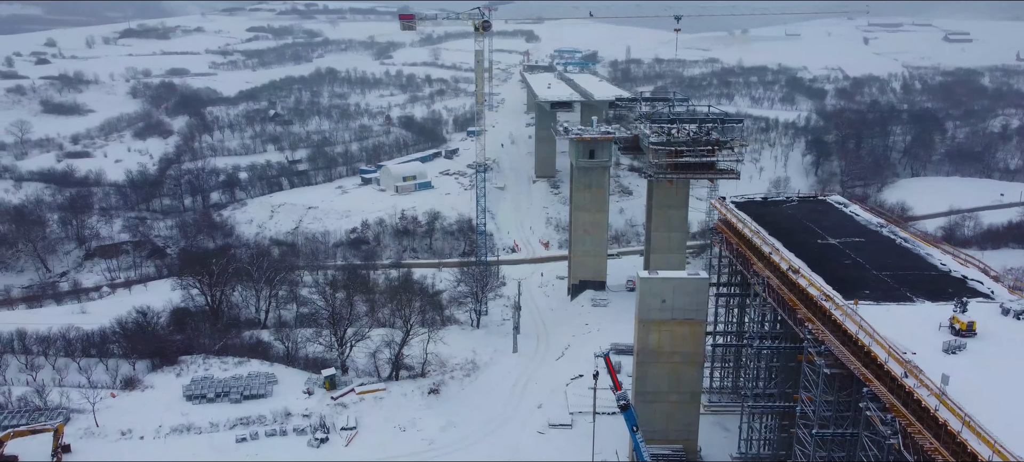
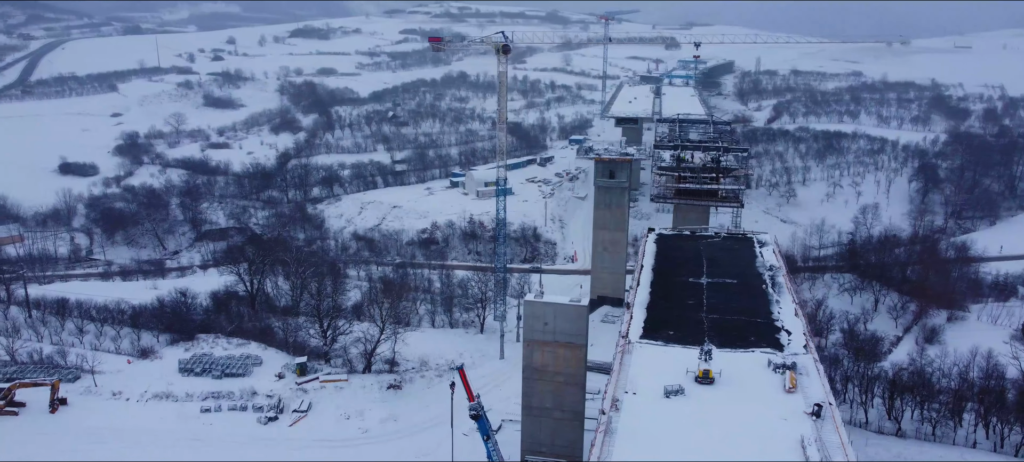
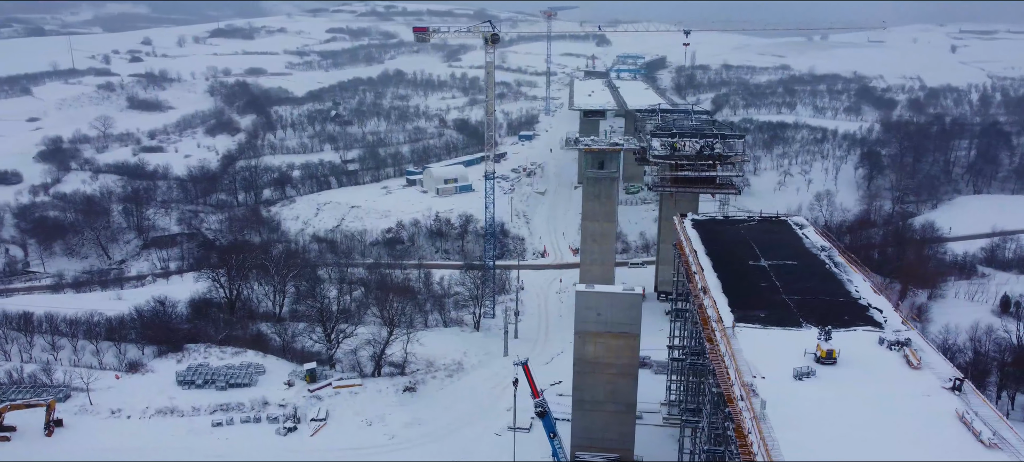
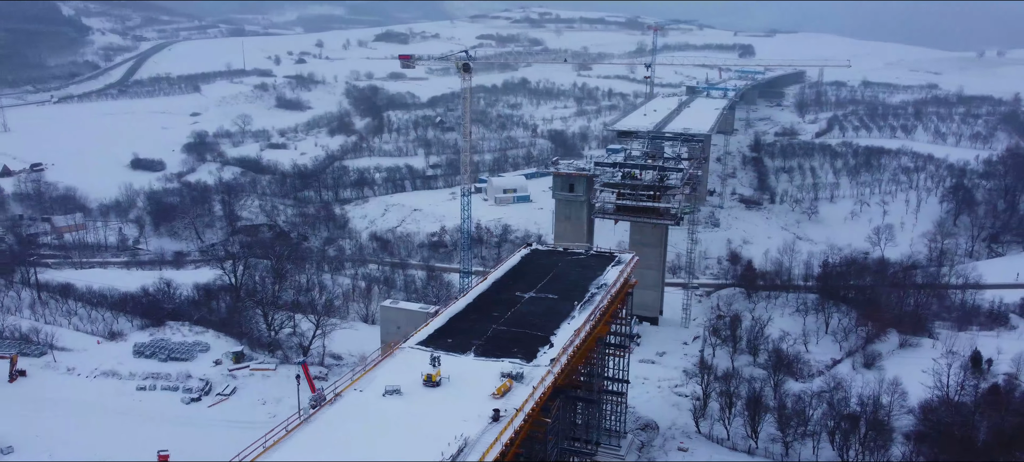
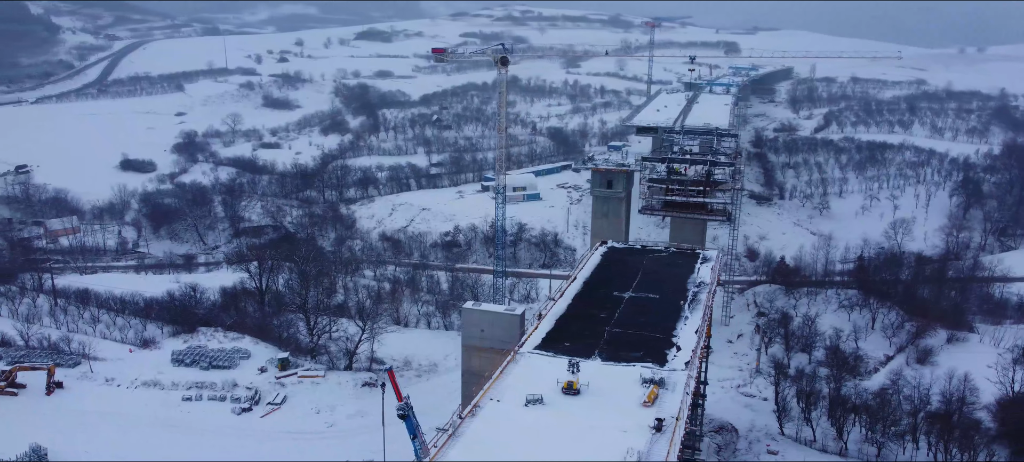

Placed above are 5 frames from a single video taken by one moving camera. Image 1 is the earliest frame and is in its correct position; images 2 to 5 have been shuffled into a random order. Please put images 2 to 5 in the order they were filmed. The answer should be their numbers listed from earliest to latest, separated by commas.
3, 2, 5, 4
